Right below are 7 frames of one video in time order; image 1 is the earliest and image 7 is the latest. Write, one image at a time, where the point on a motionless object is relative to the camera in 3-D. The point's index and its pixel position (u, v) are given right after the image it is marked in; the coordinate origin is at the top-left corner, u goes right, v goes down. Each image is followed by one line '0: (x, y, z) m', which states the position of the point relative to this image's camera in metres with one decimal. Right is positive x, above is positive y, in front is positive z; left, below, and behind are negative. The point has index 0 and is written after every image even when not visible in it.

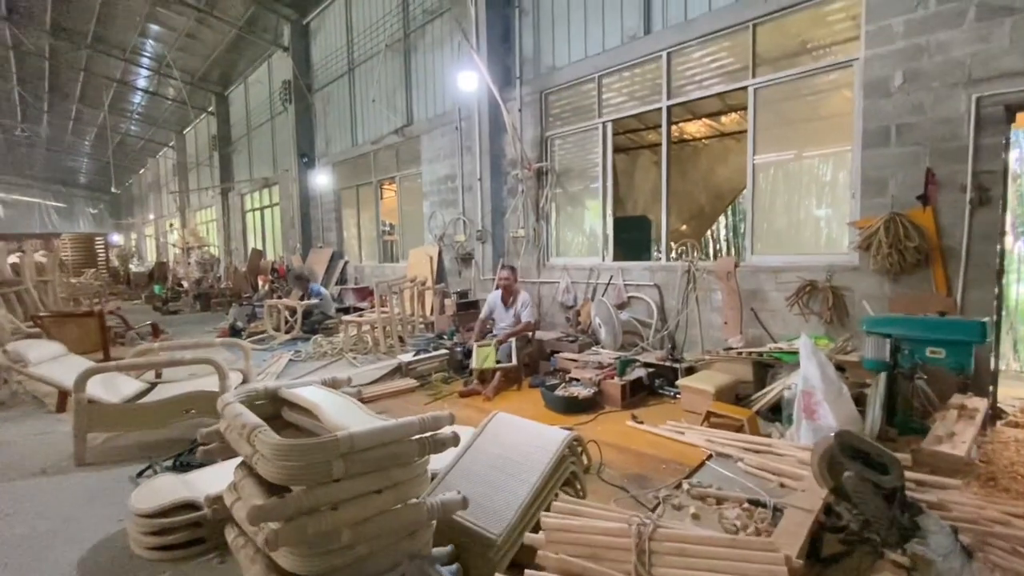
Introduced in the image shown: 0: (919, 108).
0: (+2.8, +1.2, +3.3) m
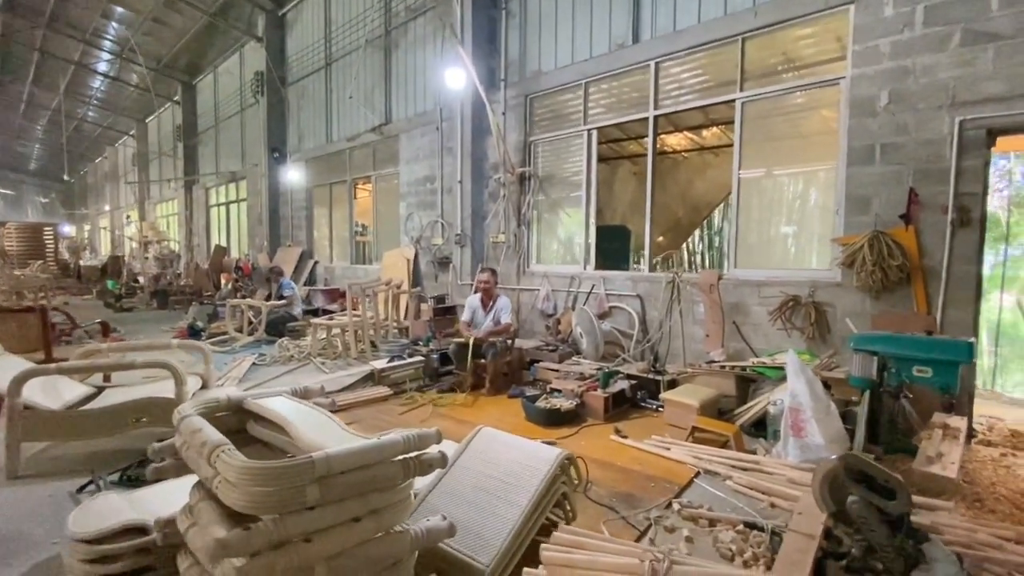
0: (+2.7, +1.1, +3.3) m
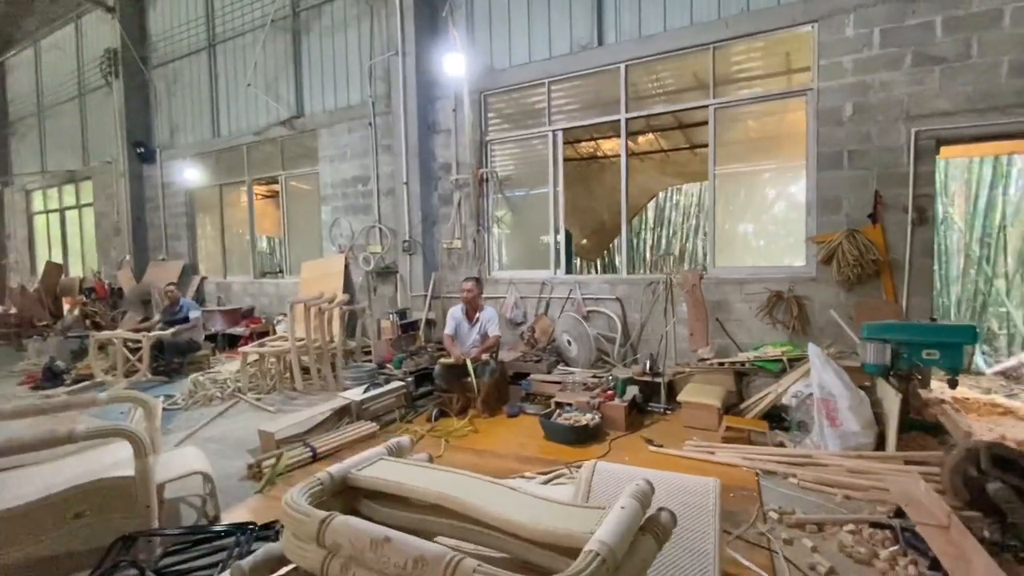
0: (+2.7, +1.1, +3.7) m
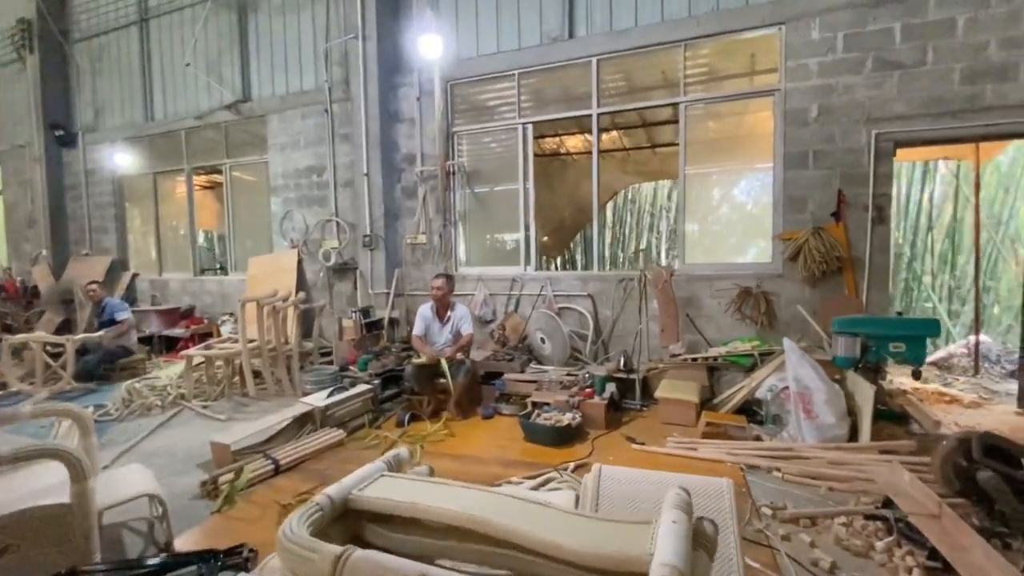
0: (+2.5, +1.2, +3.8) m
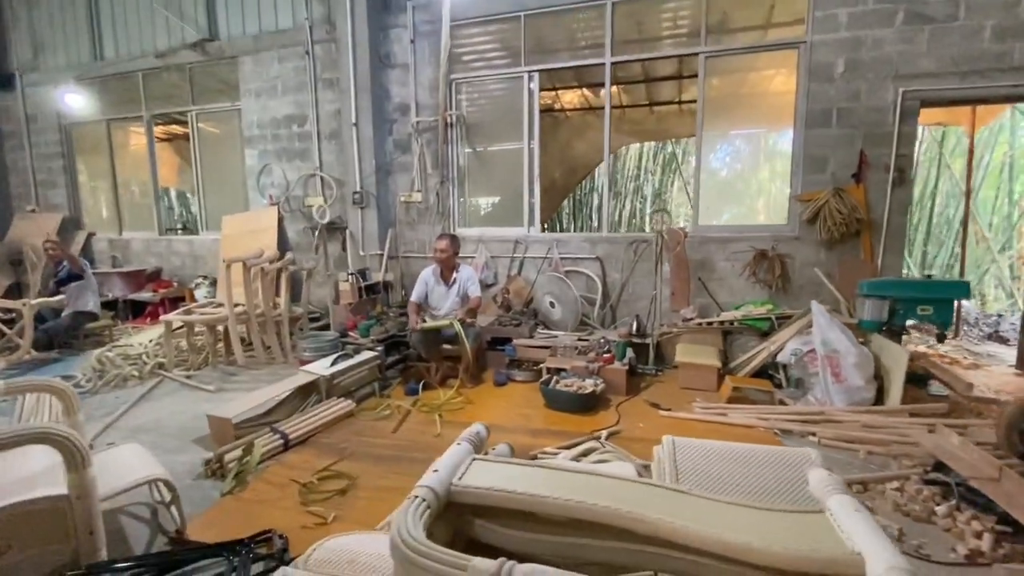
0: (+2.6, +1.5, +3.7) m
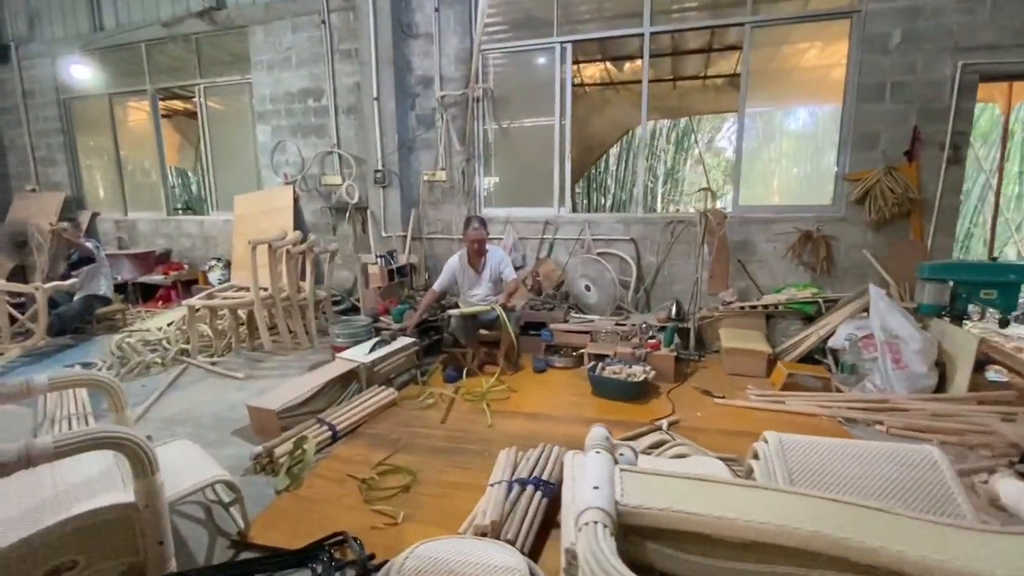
0: (+2.9, +1.6, +3.5) m
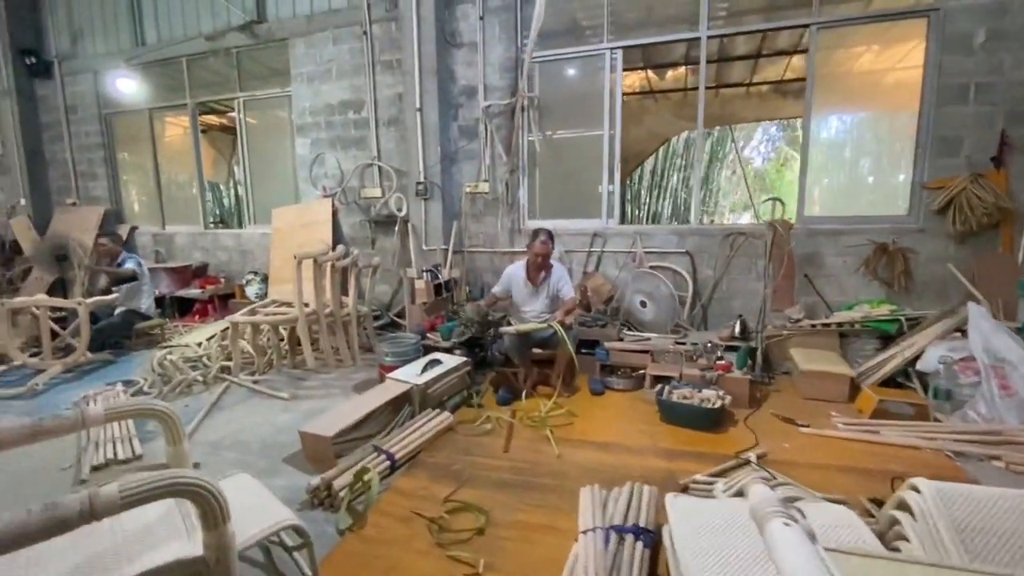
0: (+3.3, +1.5, +3.3) m
